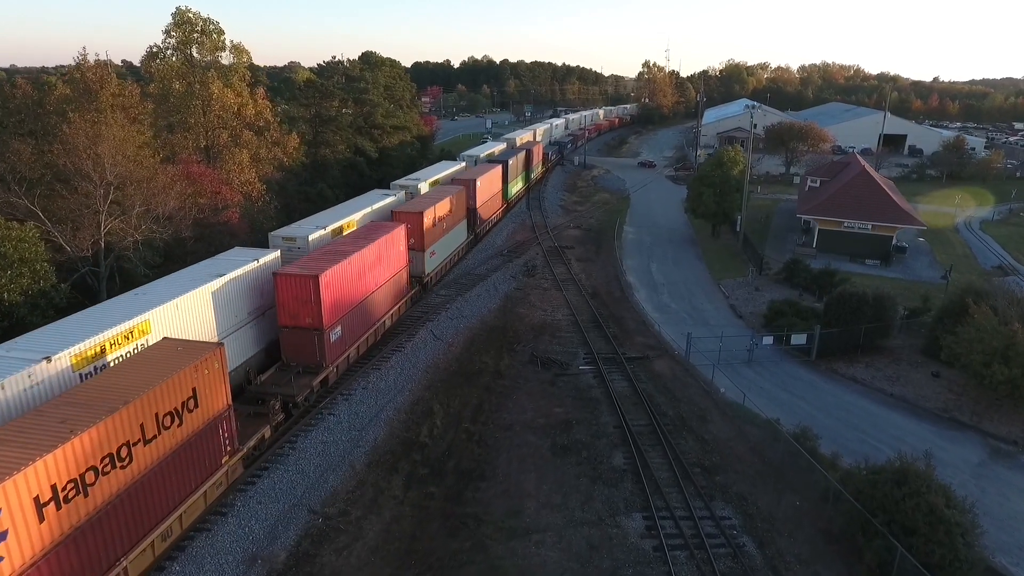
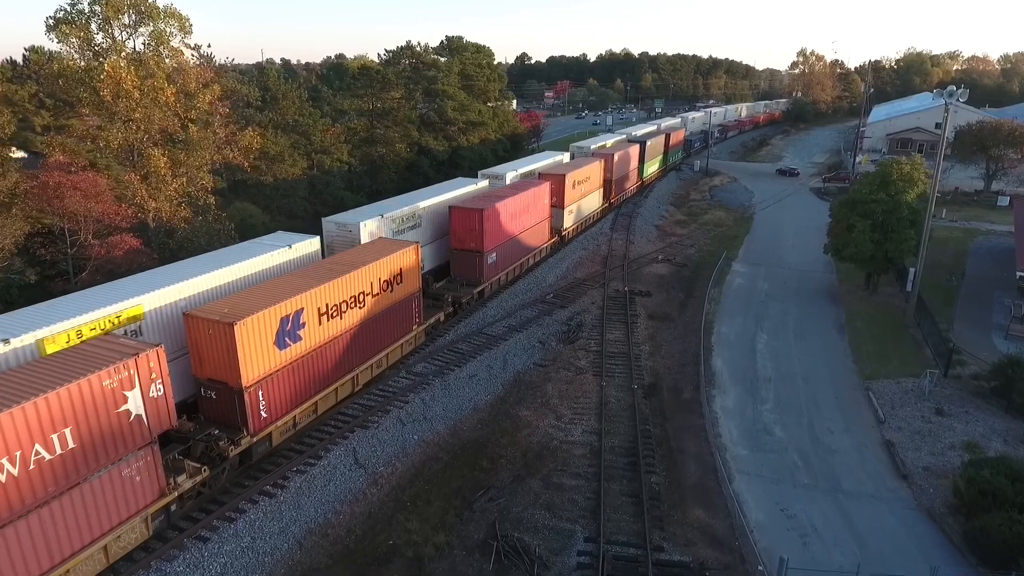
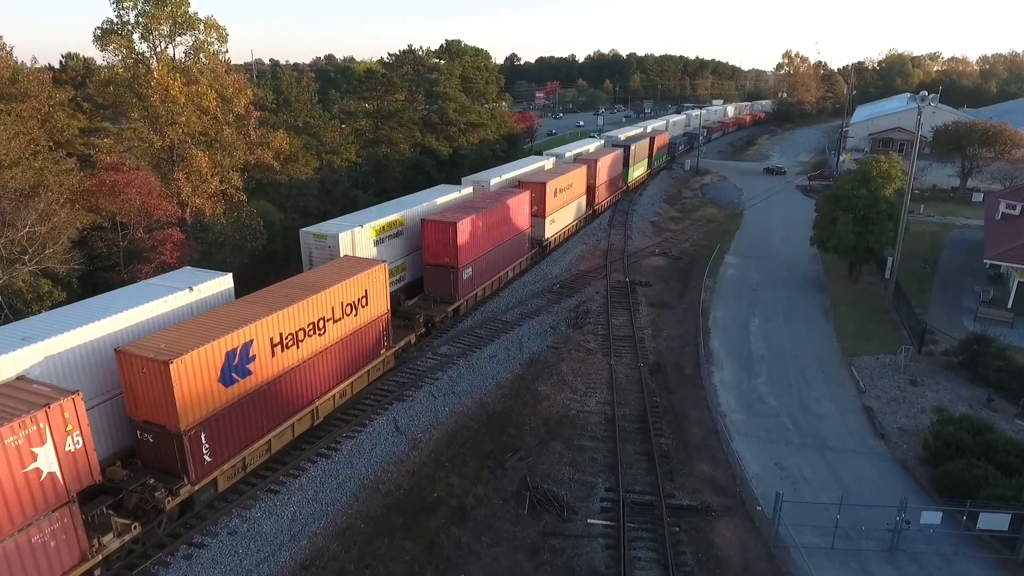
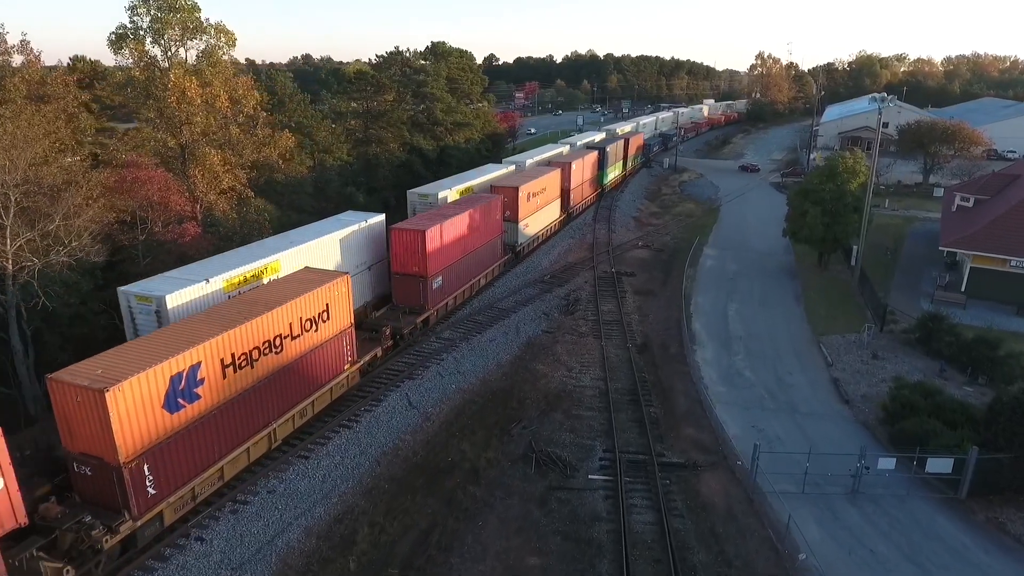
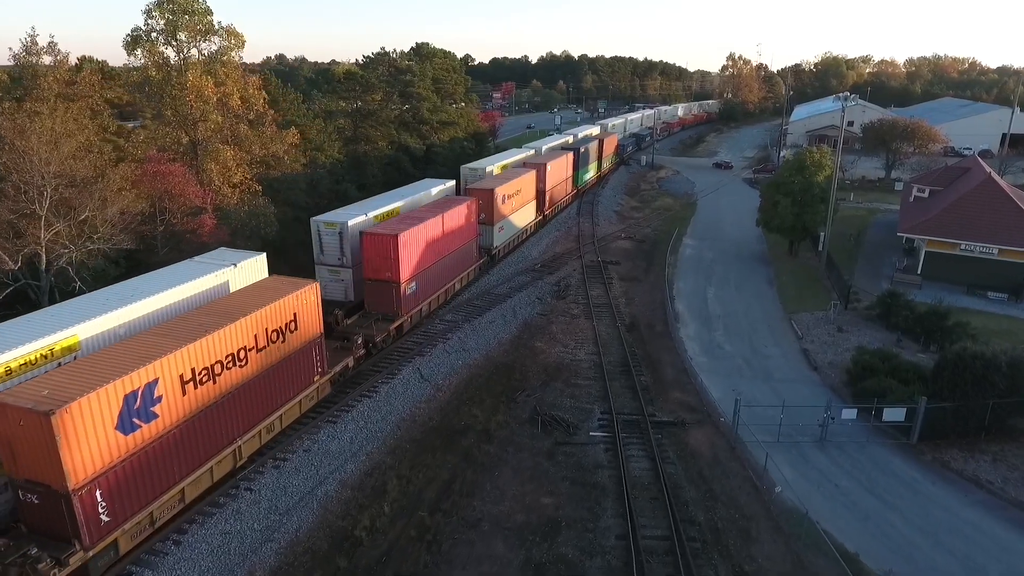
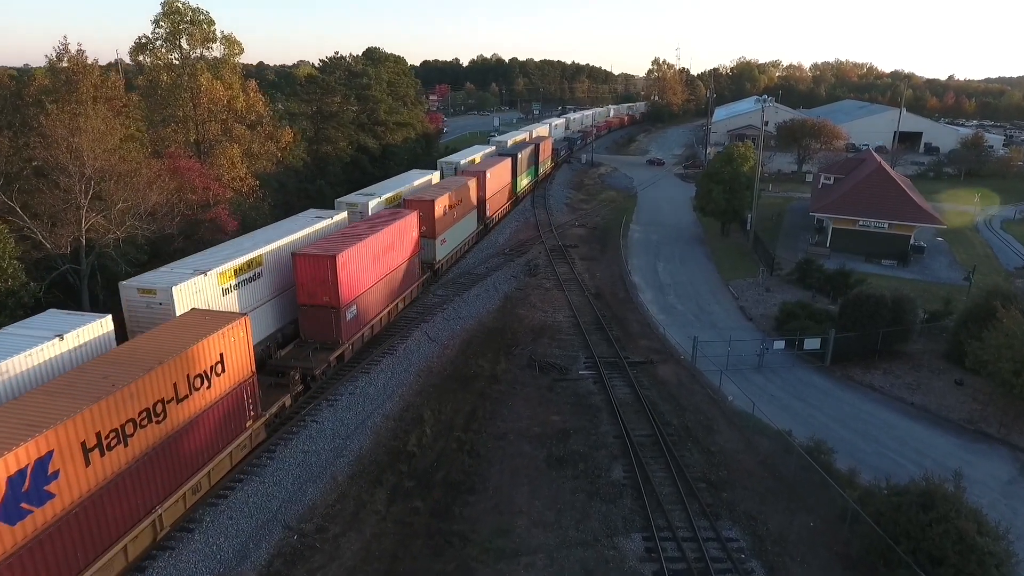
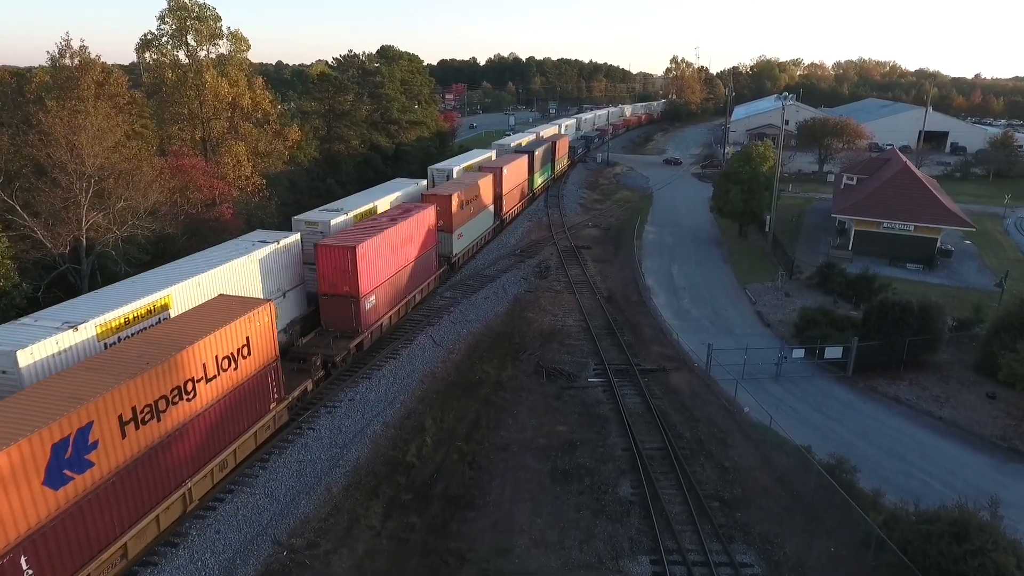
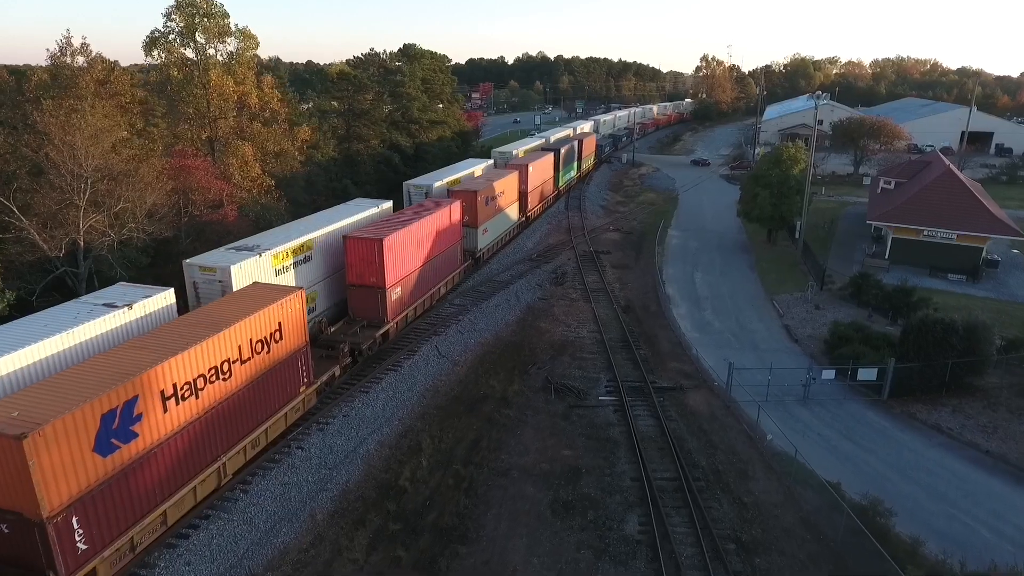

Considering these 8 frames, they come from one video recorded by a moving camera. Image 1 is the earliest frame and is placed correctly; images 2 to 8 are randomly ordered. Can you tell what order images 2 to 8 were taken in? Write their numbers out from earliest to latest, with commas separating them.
6, 7, 8, 5, 4, 3, 2
